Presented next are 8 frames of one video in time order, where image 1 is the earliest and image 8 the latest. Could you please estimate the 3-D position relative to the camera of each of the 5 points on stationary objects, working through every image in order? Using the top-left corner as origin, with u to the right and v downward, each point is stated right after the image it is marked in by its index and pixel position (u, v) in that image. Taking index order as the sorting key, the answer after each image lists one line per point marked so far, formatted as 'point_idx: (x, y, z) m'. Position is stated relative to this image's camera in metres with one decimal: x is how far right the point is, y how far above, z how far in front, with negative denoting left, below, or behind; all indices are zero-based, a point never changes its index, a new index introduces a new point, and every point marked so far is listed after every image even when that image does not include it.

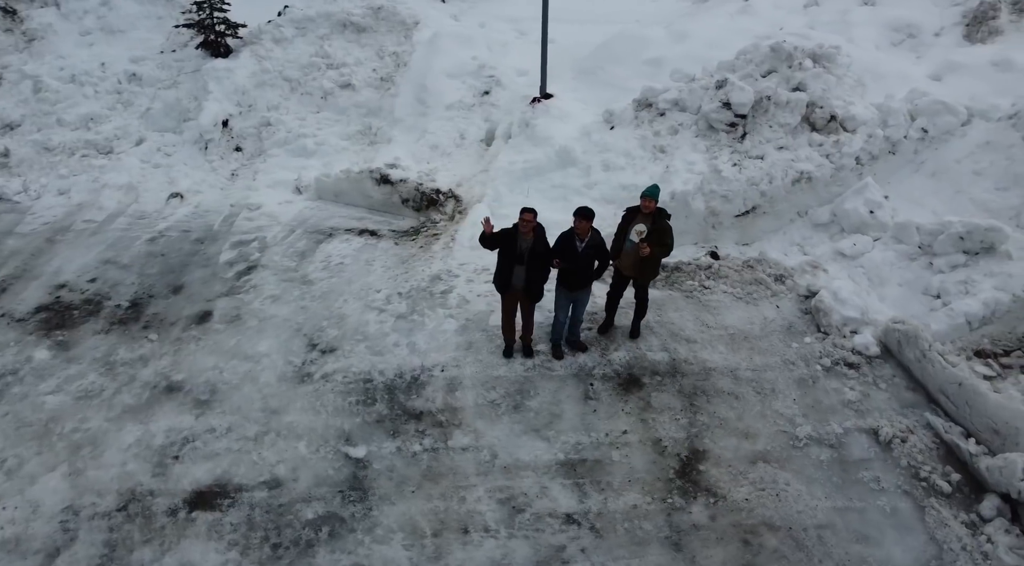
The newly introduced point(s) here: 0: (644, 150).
0: (+1.6, +1.8, +9.0) m
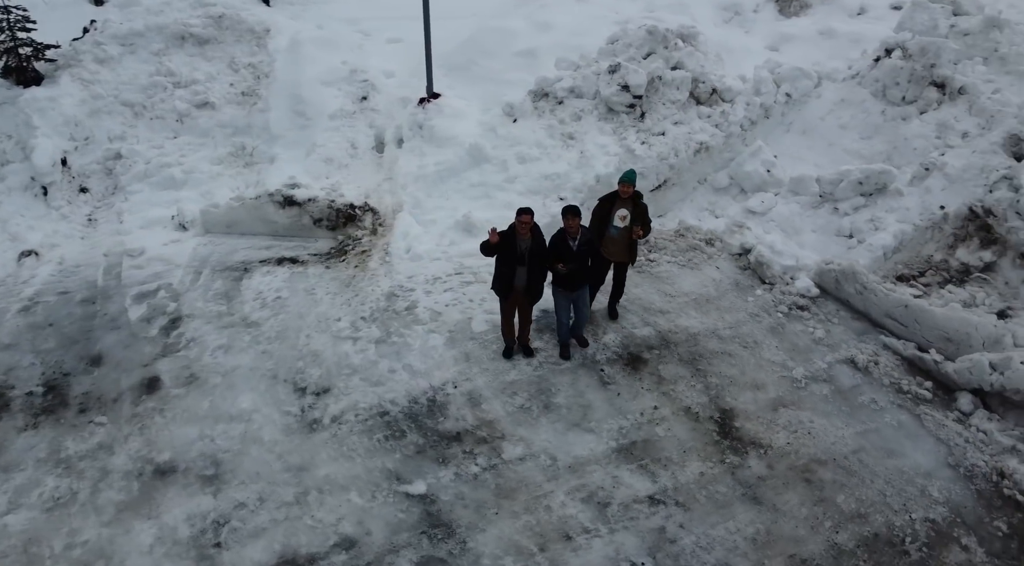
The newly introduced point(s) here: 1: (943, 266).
0: (+0.5, +1.9, +9.0) m
1: (+5.0, +0.2, +7.9) m
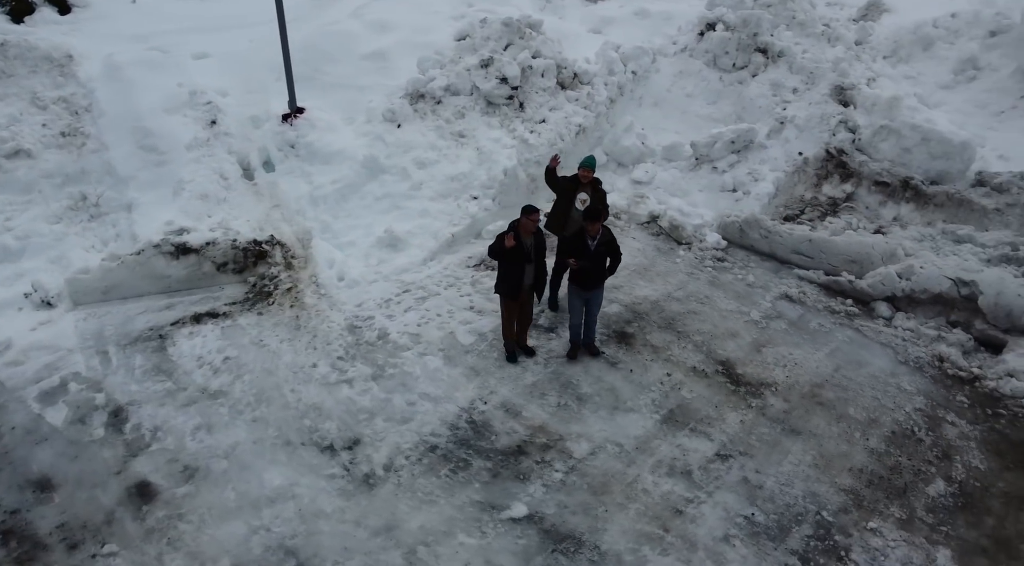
0: (-0.9, +1.9, +8.8) m
1: (+4.0, +1.1, +9.2) m
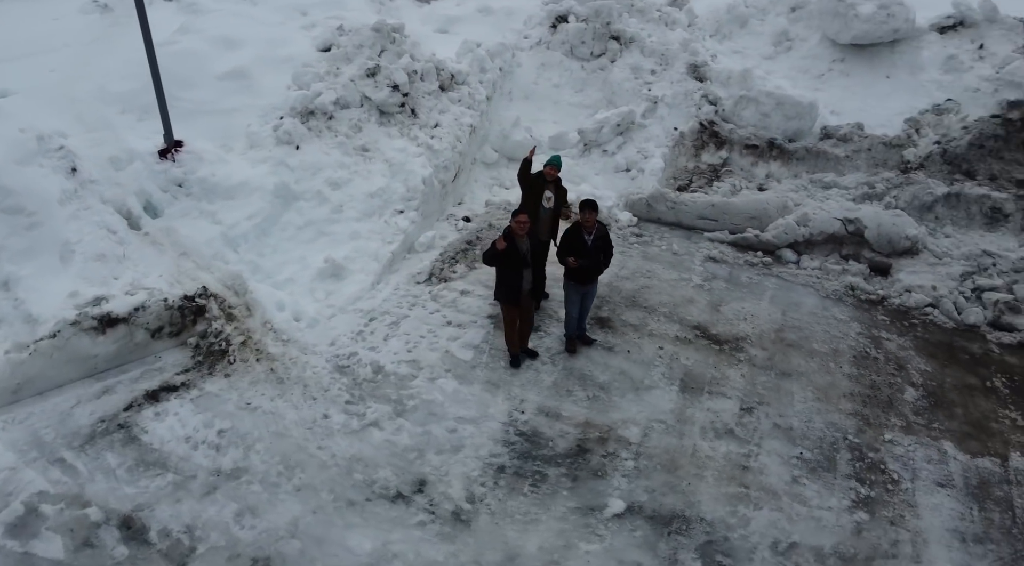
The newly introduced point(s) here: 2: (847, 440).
0: (-1.9, +1.6, +8.3) m
1: (+2.7, +1.6, +10.1) m
2: (+2.7, -1.3, +5.6) m
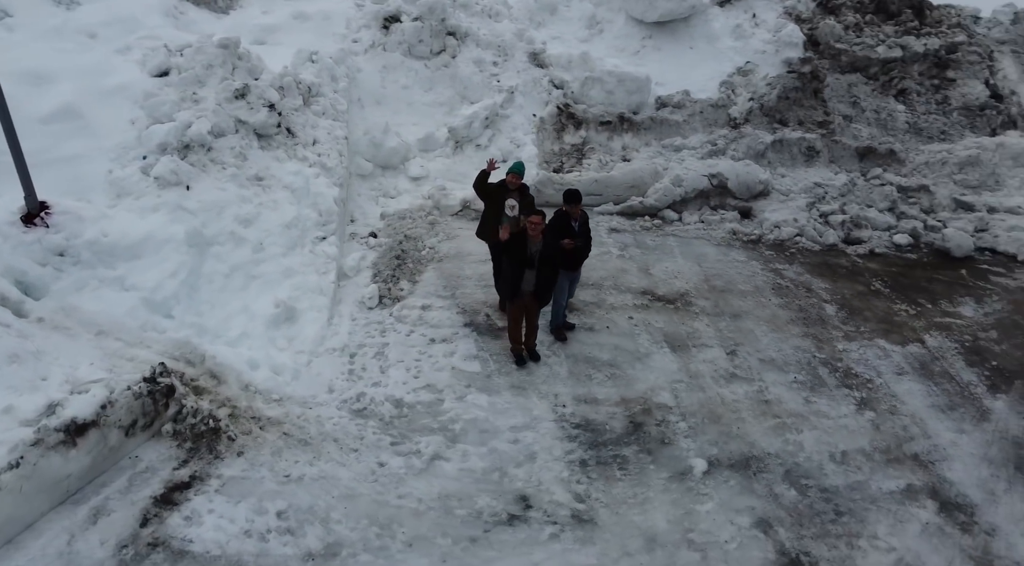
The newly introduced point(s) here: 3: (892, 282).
0: (-2.8, +1.1, +7.4) m
1: (+0.8, +2.0, +10.7) m
2: (+2.9, -0.7, +6.6) m
3: (+5.2, 0.0, +9.2) m
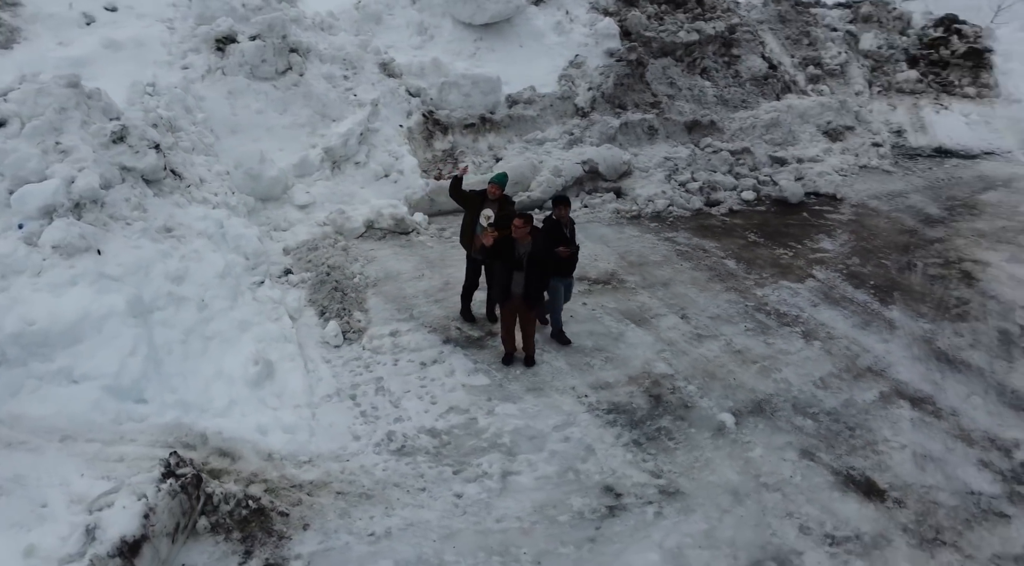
0: (-3.3, +0.4, +6.6) m
1: (-1.1, +1.9, +10.8) m
2: (+2.6, -0.3, +7.6) m
3: (+3.8, +0.8, +10.8) m
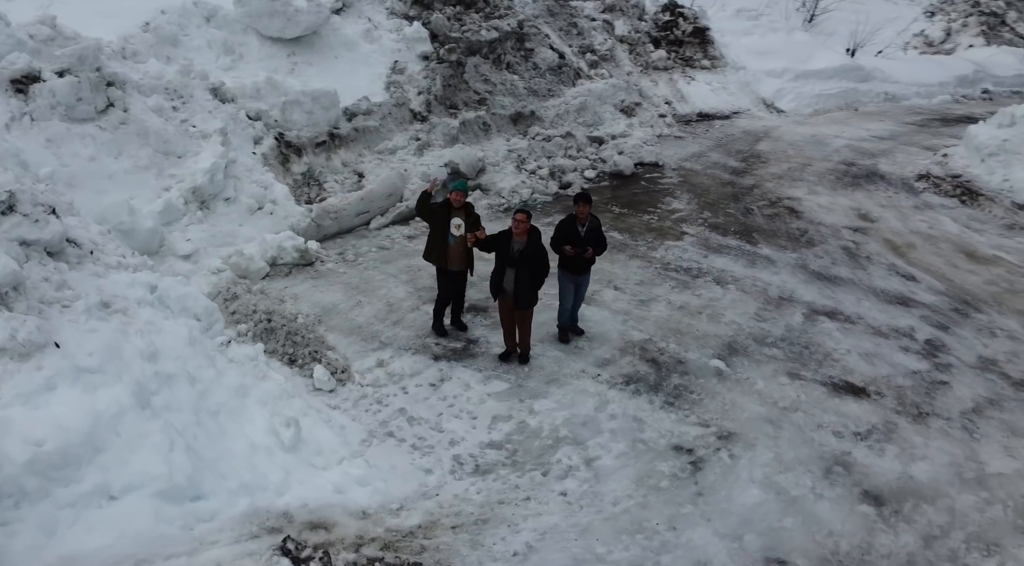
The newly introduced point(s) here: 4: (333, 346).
0: (-3.3, -0.2, +5.4) m
1: (-3.0, +1.5, +10.1) m
2: (+2.0, +0.2, +8.4) m
3: (+1.8, +1.3, +11.8) m
4: (-1.7, -0.6, +6.7) m
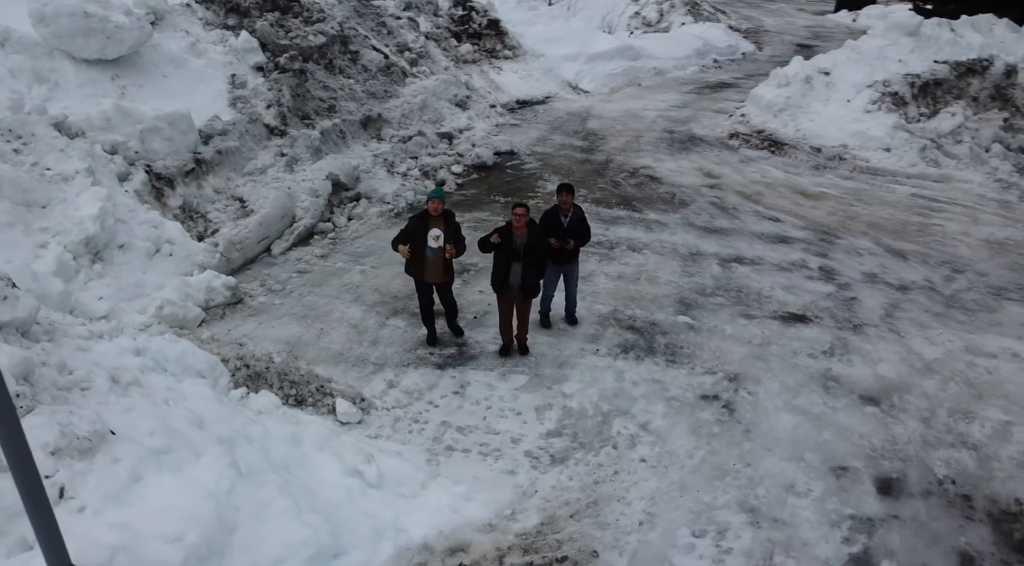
0: (-2.8, -0.7, +4.6) m
1: (-4.1, +0.9, +9.1) m
2: (+1.2, +0.5, +9.0) m
3: (-0.1, +1.6, +12.1) m
4: (-1.7, -0.9, +6.3) m
